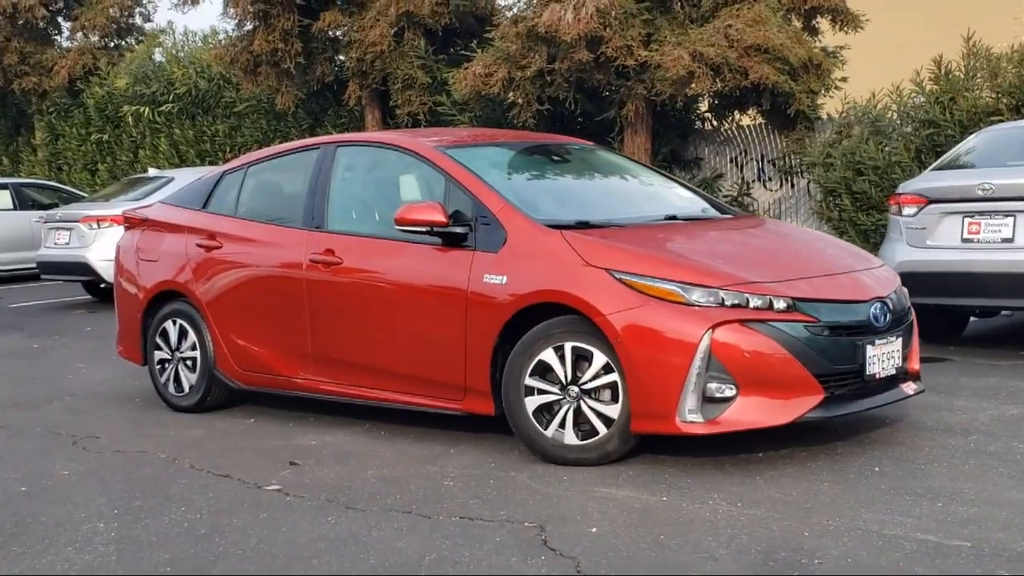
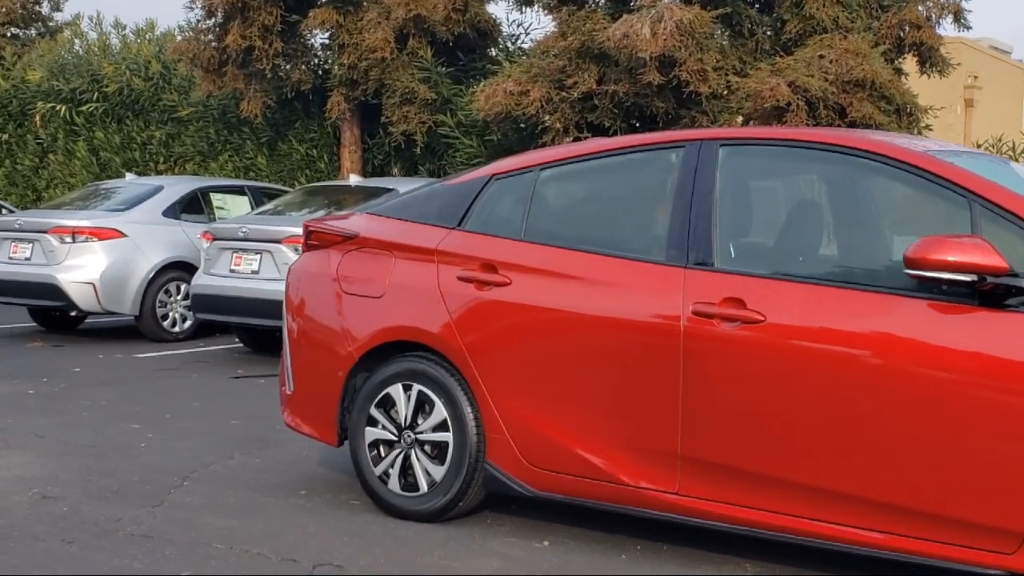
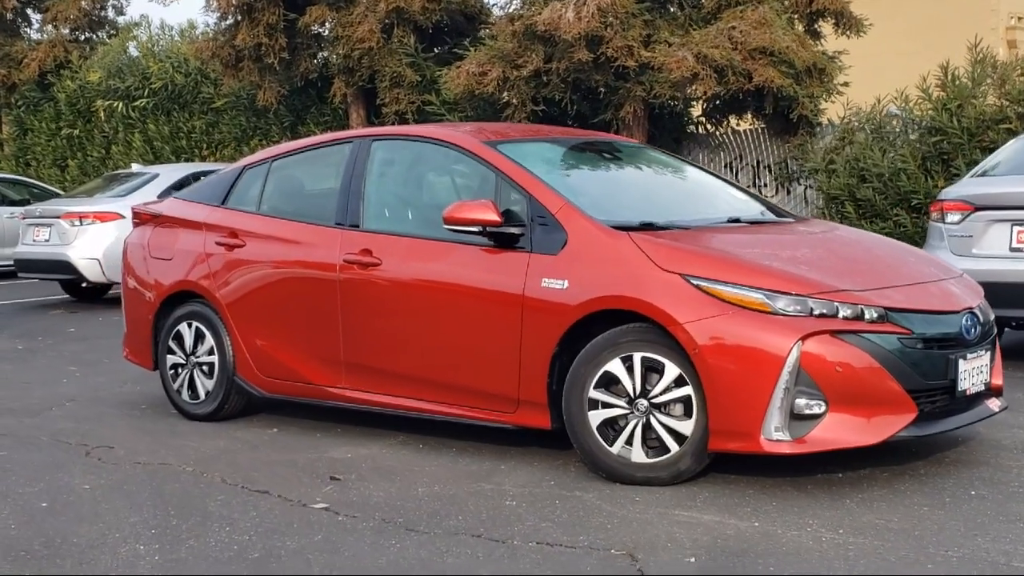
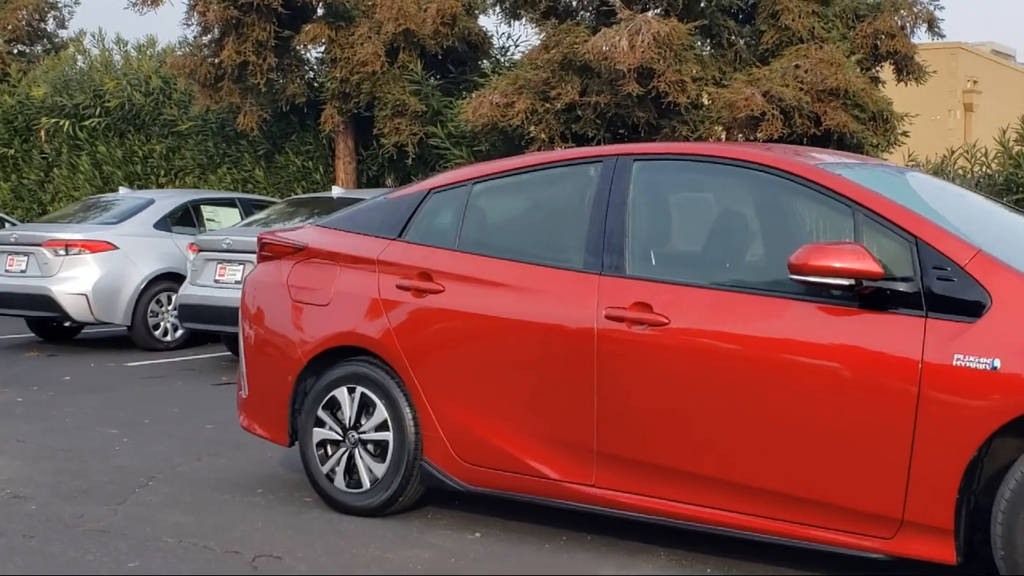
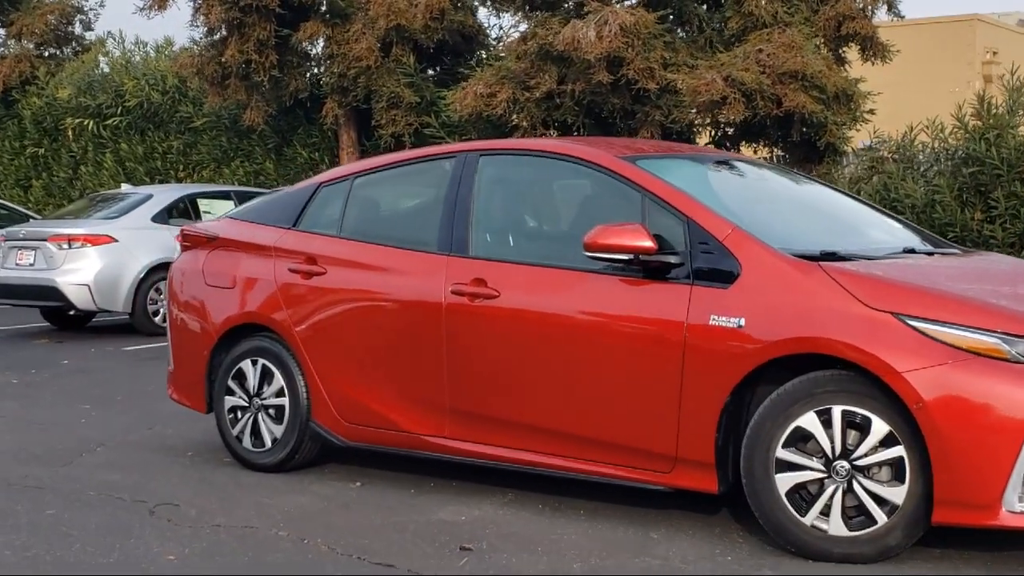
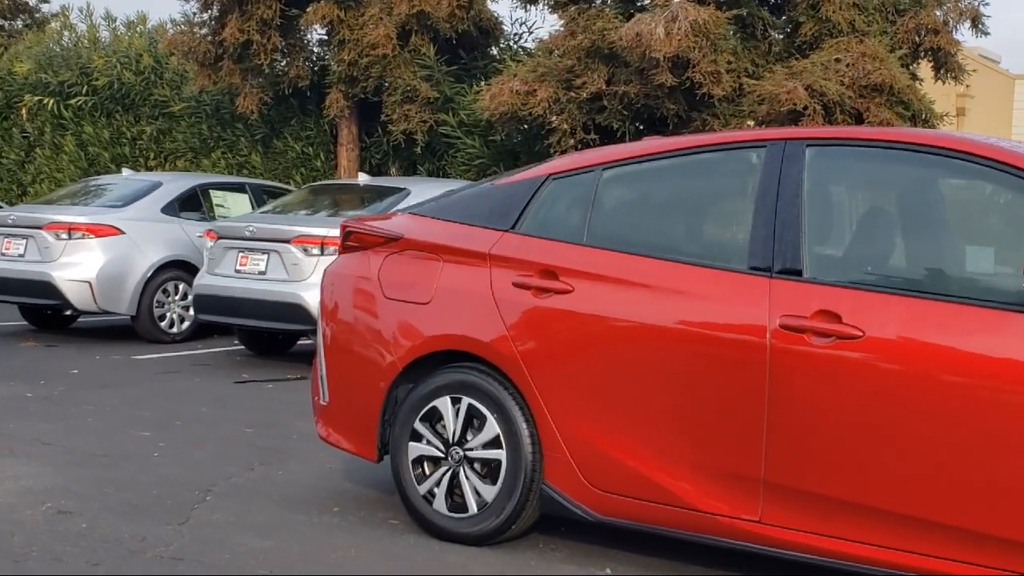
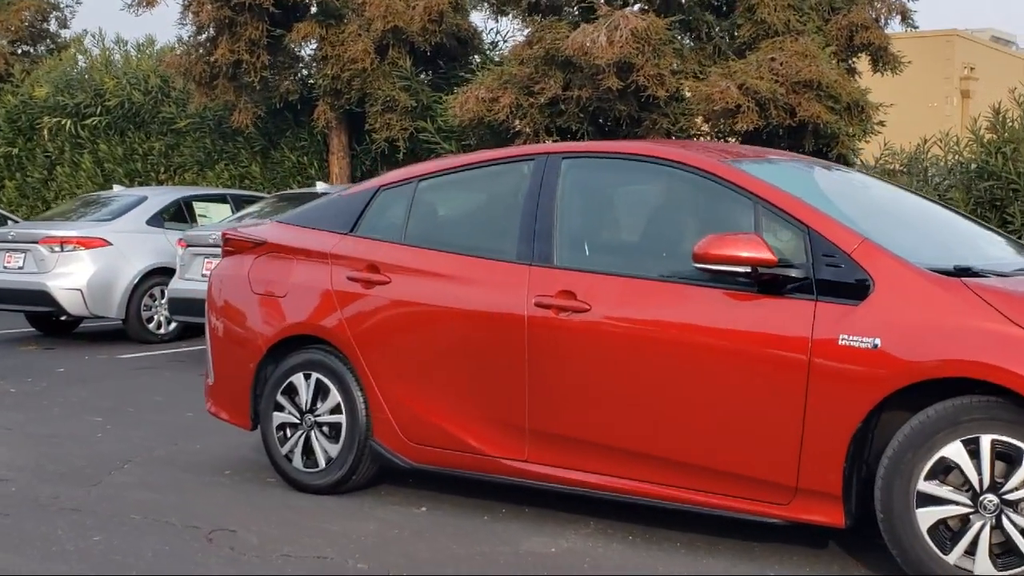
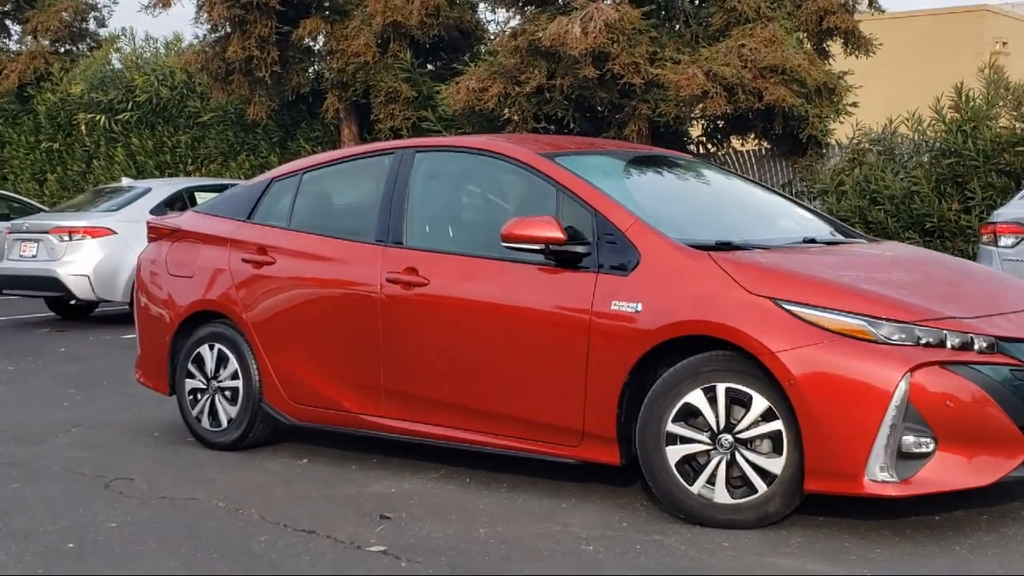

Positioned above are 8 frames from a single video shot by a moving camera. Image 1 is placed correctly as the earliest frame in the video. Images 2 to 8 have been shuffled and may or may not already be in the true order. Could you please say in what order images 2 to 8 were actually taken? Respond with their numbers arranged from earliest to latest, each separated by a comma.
3, 8, 5, 7, 4, 2, 6
